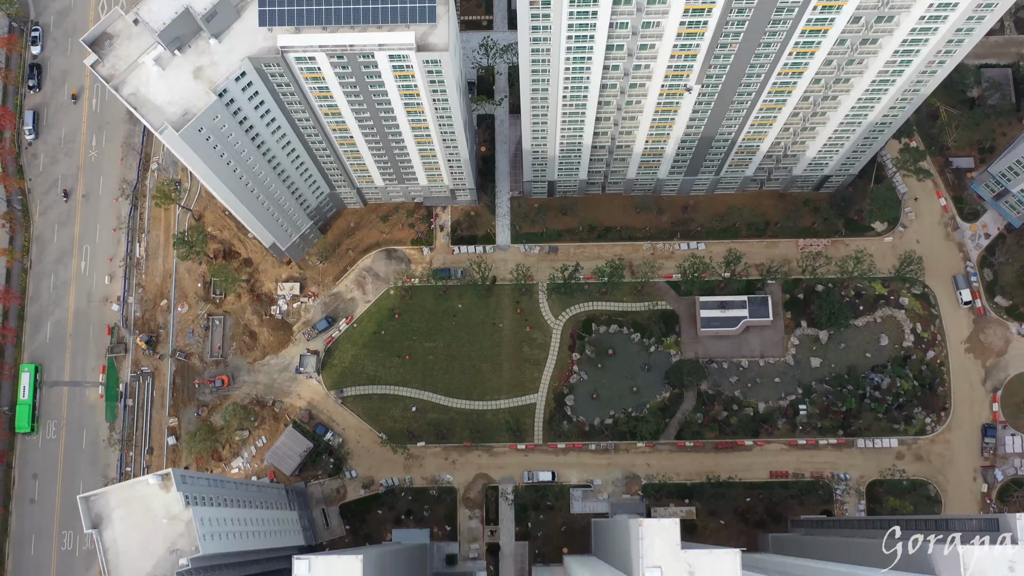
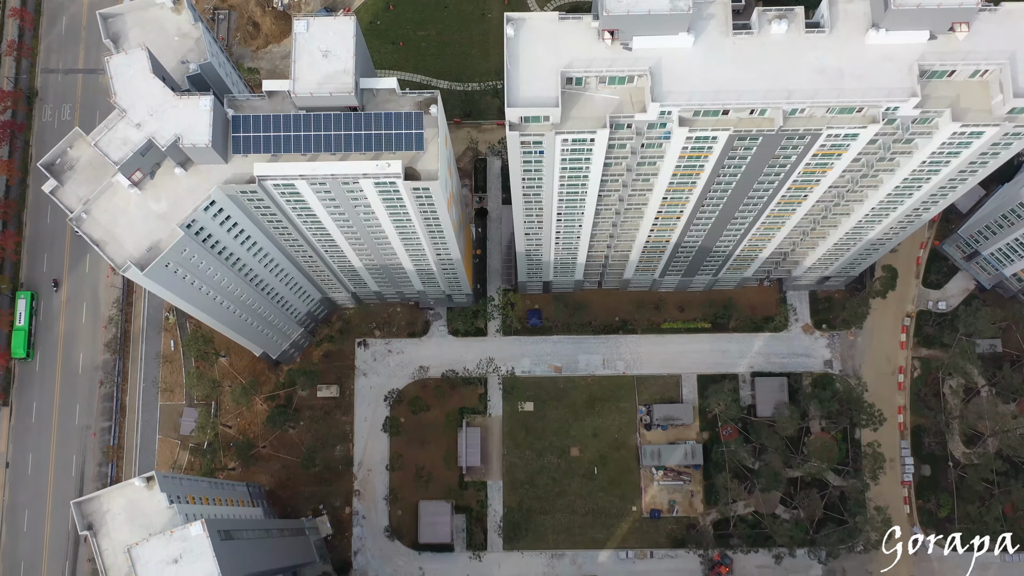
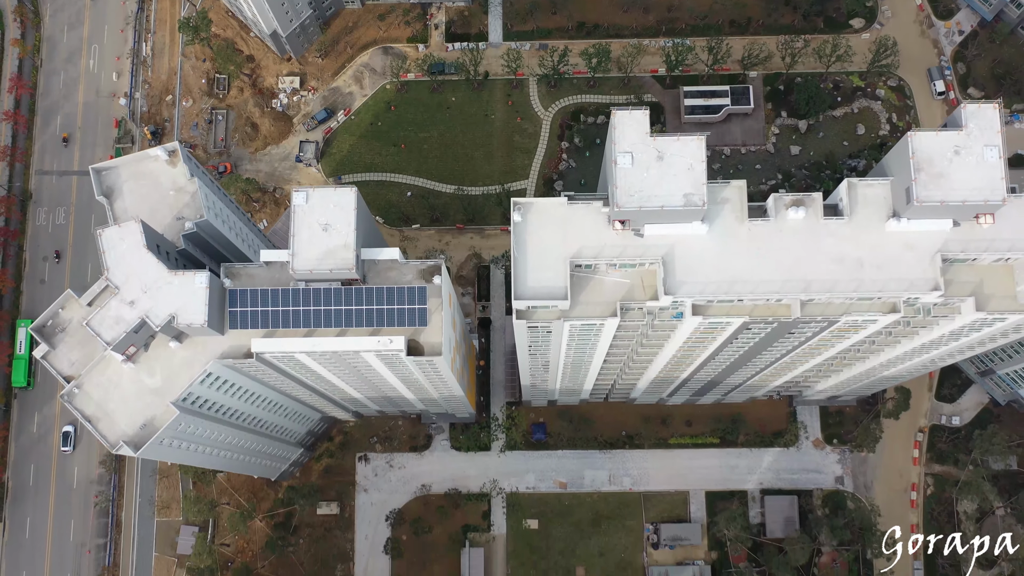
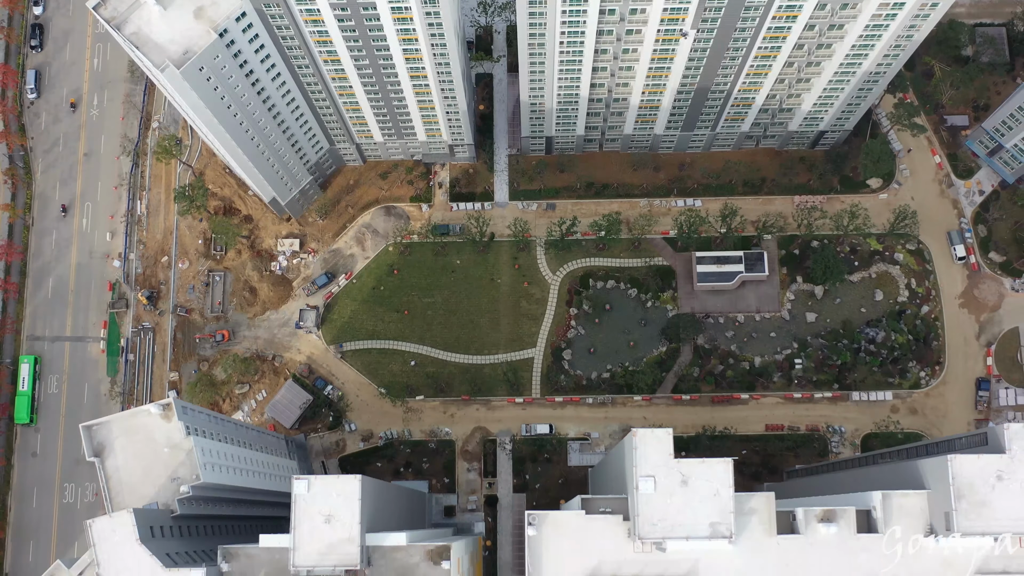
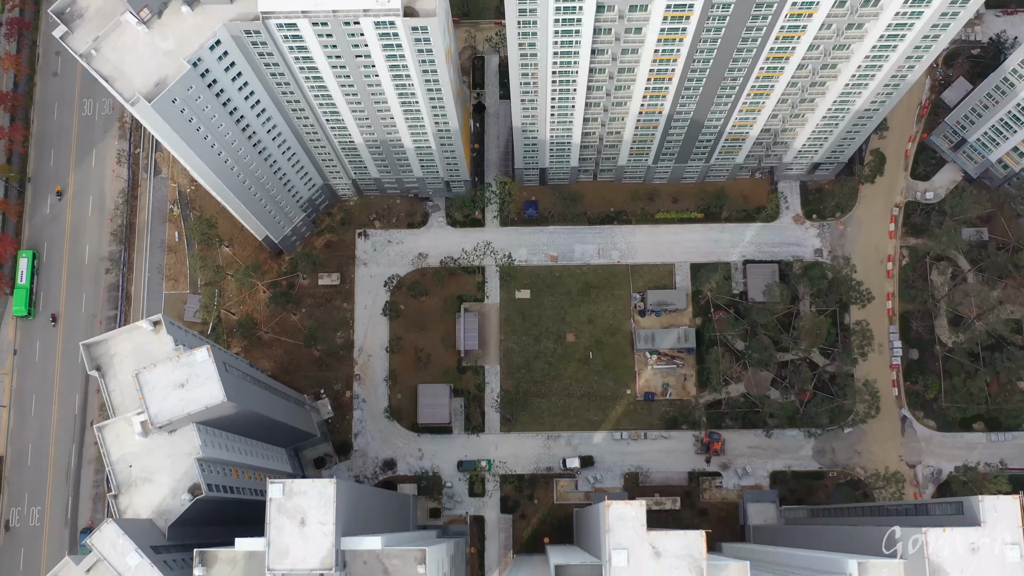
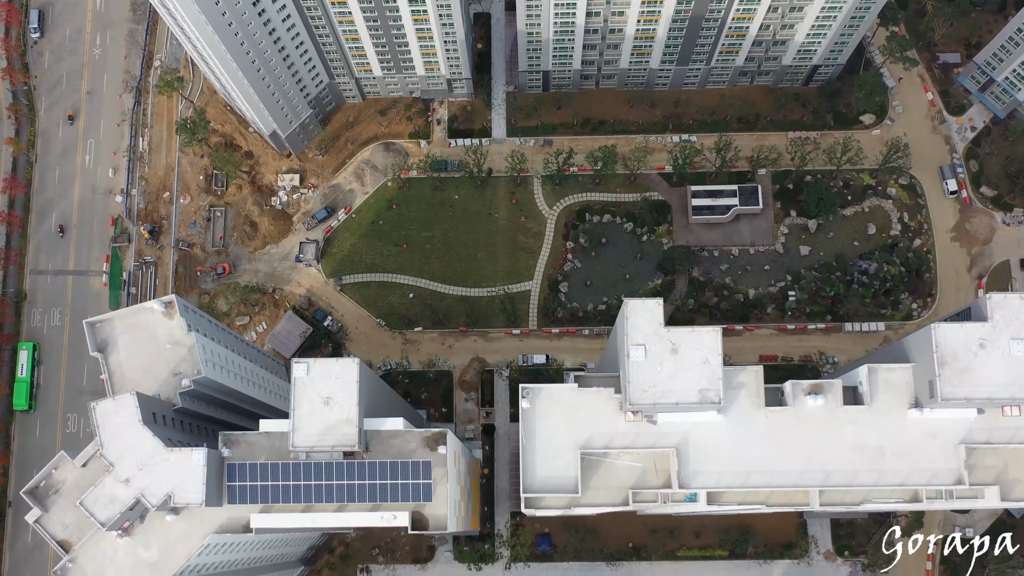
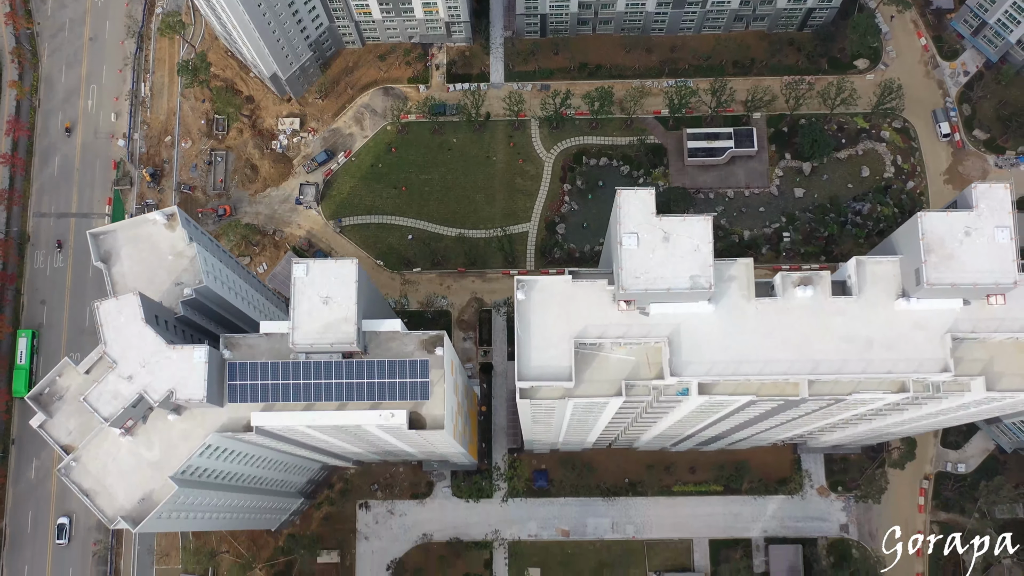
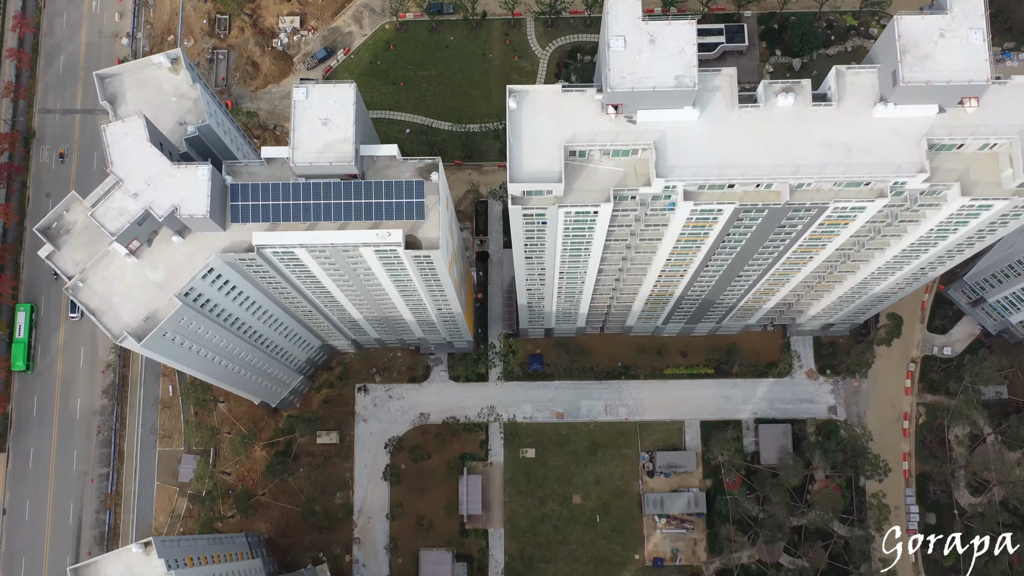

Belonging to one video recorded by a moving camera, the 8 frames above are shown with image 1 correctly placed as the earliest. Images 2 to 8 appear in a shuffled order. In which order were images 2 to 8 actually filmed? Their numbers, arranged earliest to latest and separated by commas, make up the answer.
4, 6, 7, 3, 8, 2, 5
